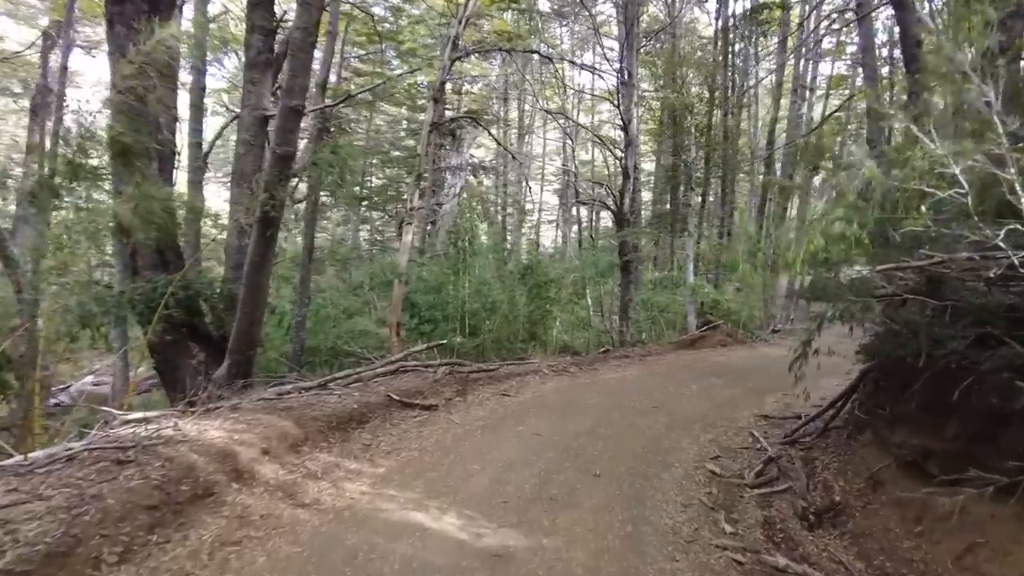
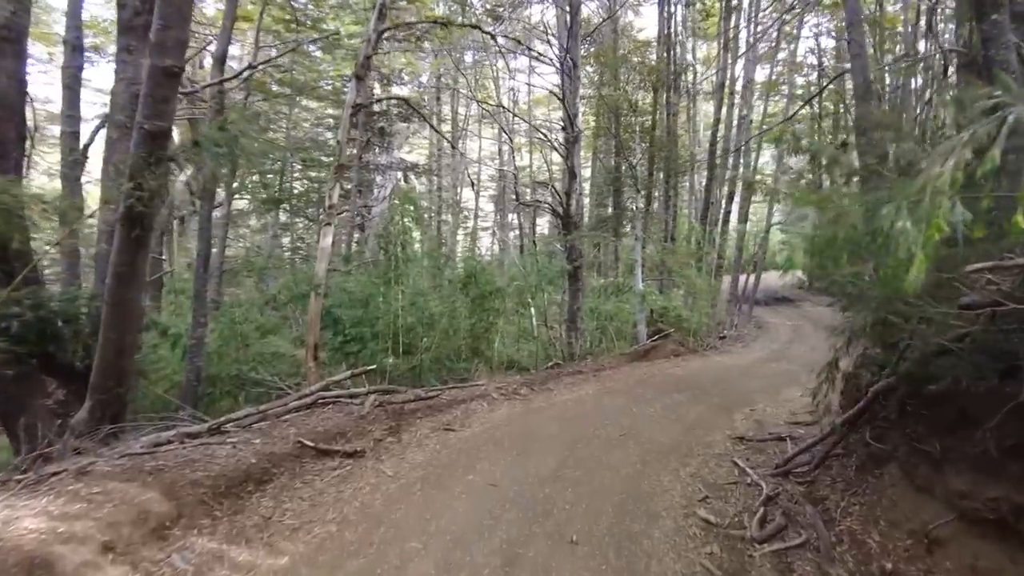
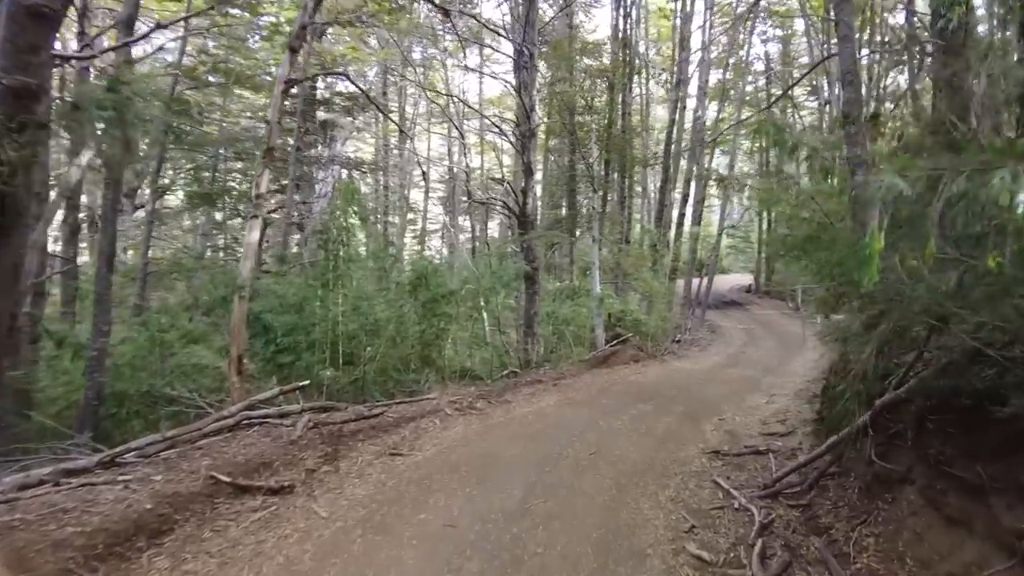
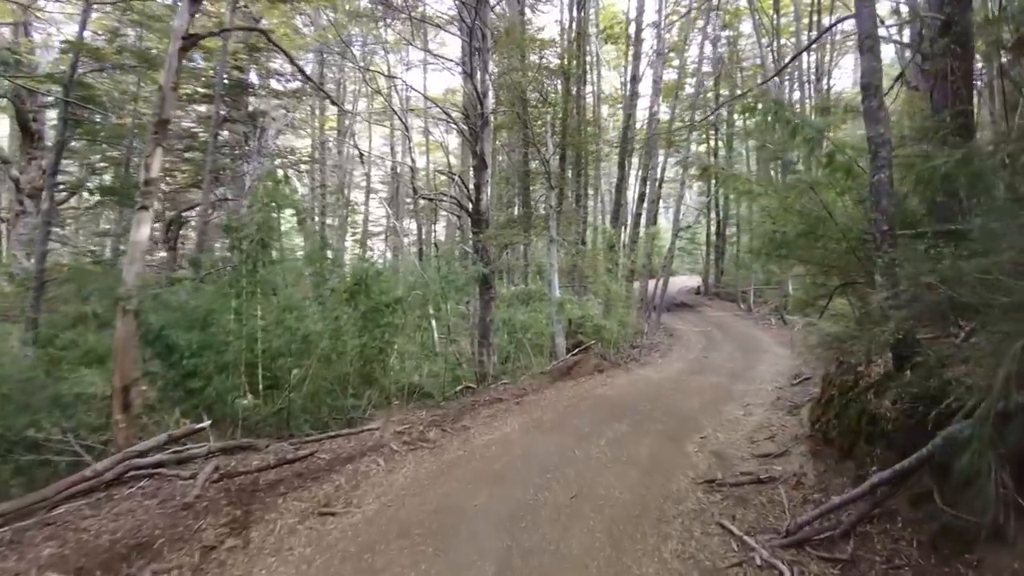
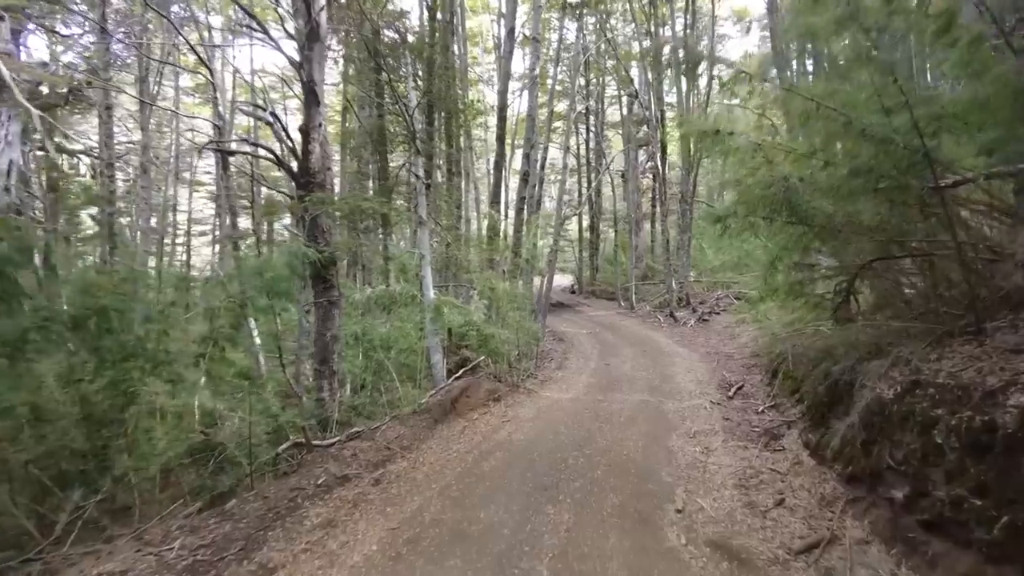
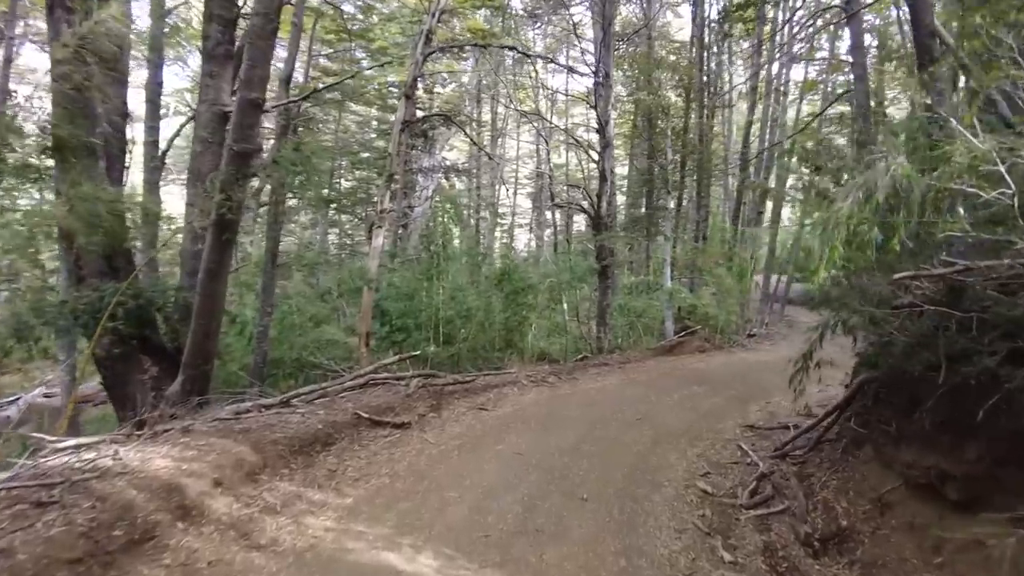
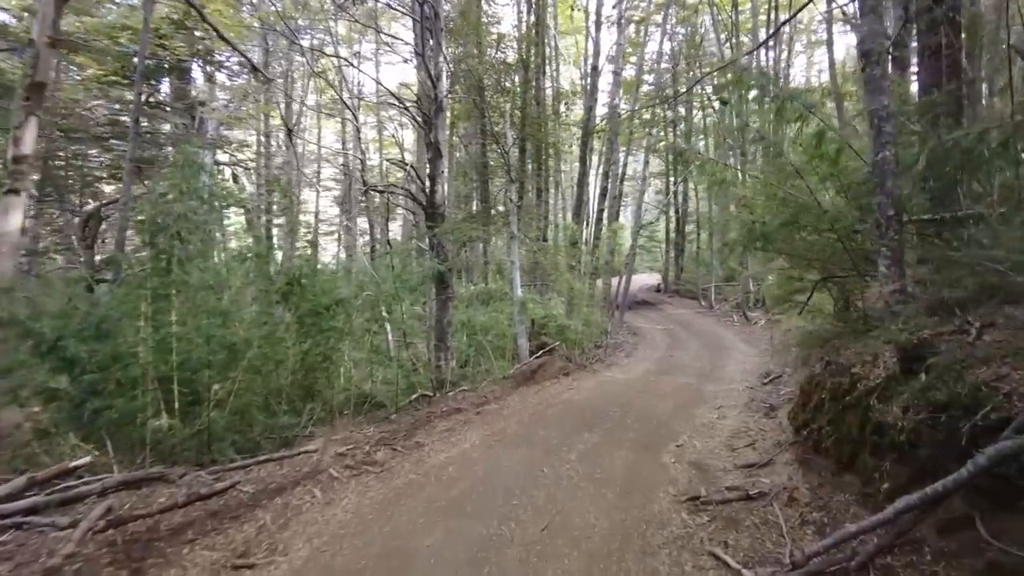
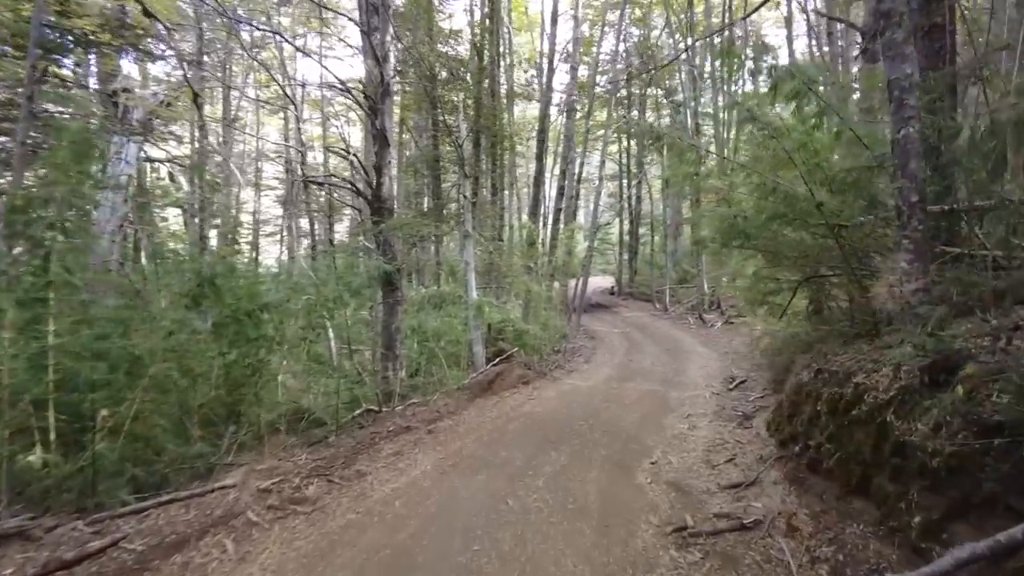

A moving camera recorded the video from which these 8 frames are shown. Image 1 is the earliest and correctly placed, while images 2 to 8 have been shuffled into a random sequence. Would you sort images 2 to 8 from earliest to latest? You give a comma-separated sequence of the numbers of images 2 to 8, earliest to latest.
6, 2, 3, 4, 7, 8, 5
